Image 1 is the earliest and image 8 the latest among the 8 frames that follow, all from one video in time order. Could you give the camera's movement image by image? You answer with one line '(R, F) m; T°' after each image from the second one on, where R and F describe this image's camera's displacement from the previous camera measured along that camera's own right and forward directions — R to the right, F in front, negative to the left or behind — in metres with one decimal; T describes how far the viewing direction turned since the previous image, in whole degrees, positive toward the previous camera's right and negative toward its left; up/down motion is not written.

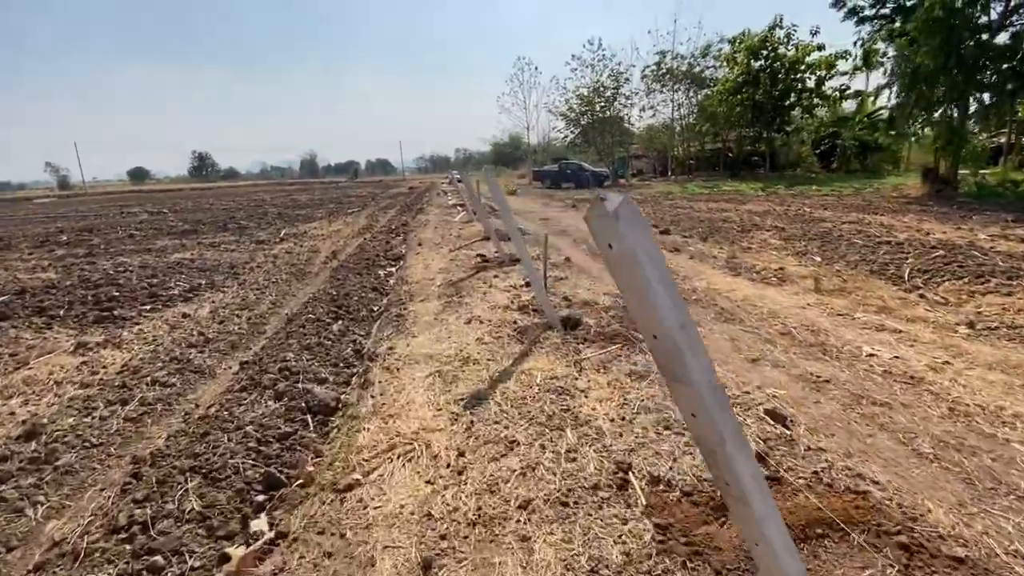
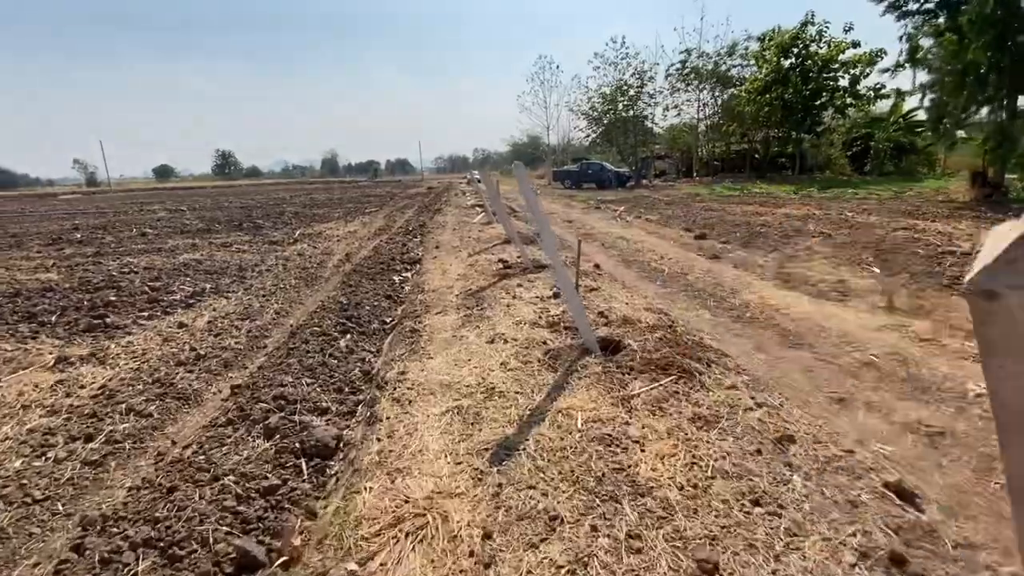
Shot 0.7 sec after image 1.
(-0.1, +0.7) m; -2°
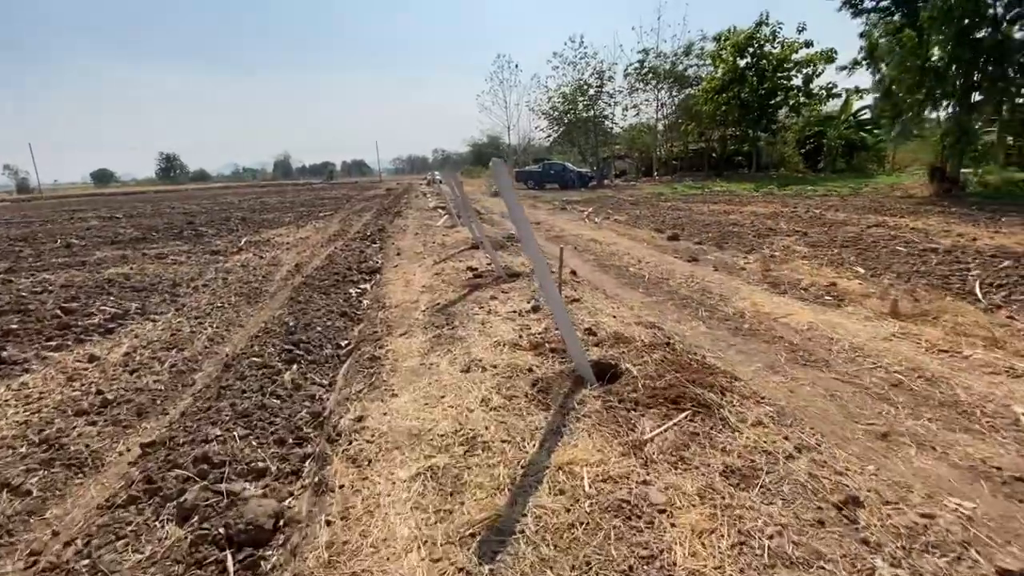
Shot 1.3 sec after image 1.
(-0.1, +0.7) m; +4°
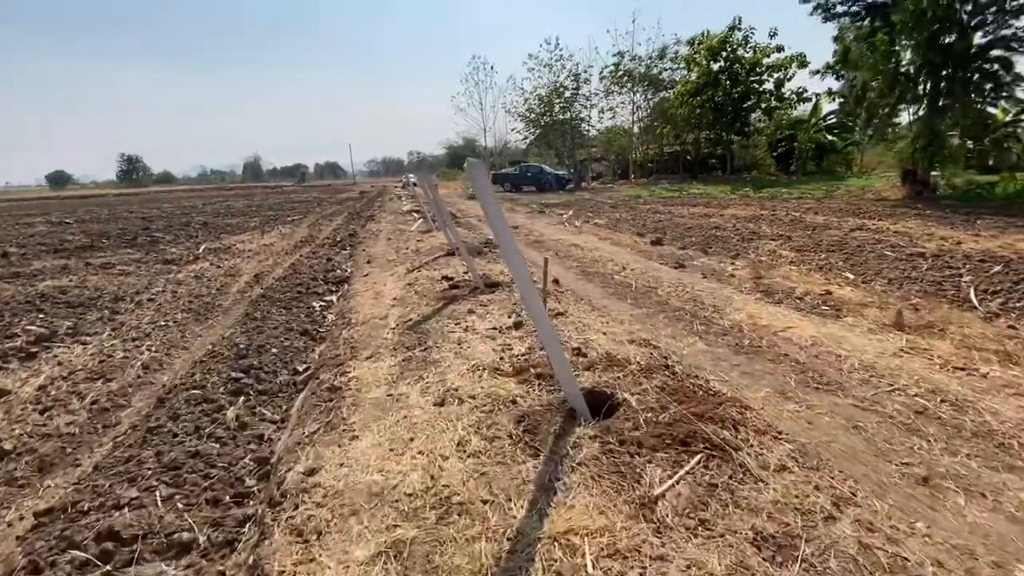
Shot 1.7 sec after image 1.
(0.0, +0.5) m; +3°
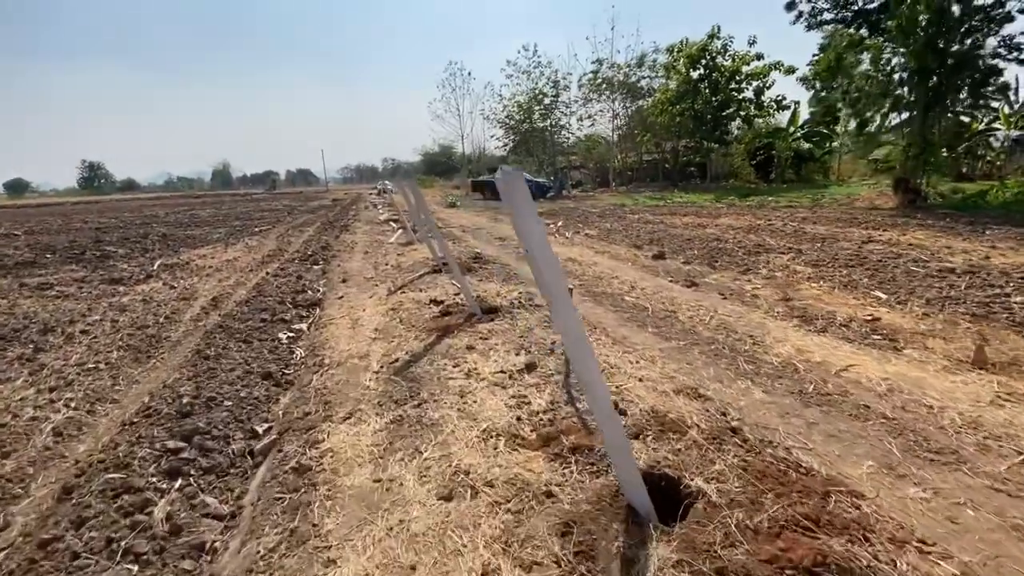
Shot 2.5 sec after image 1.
(-0.3, +0.9) m; +3°
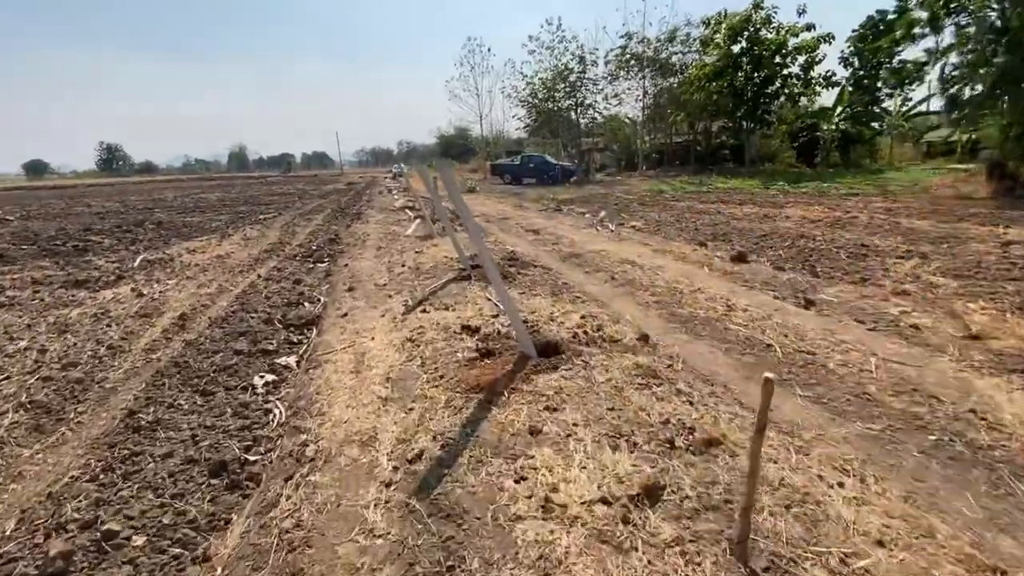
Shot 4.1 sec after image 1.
(-0.5, +1.9) m; -2°
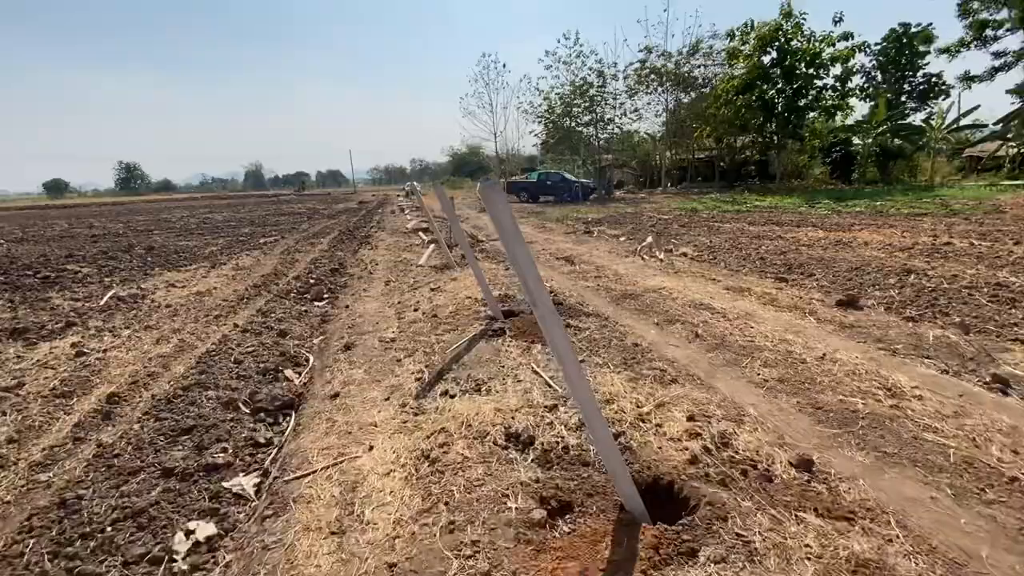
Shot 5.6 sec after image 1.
(-0.4, +1.7) m; -1°
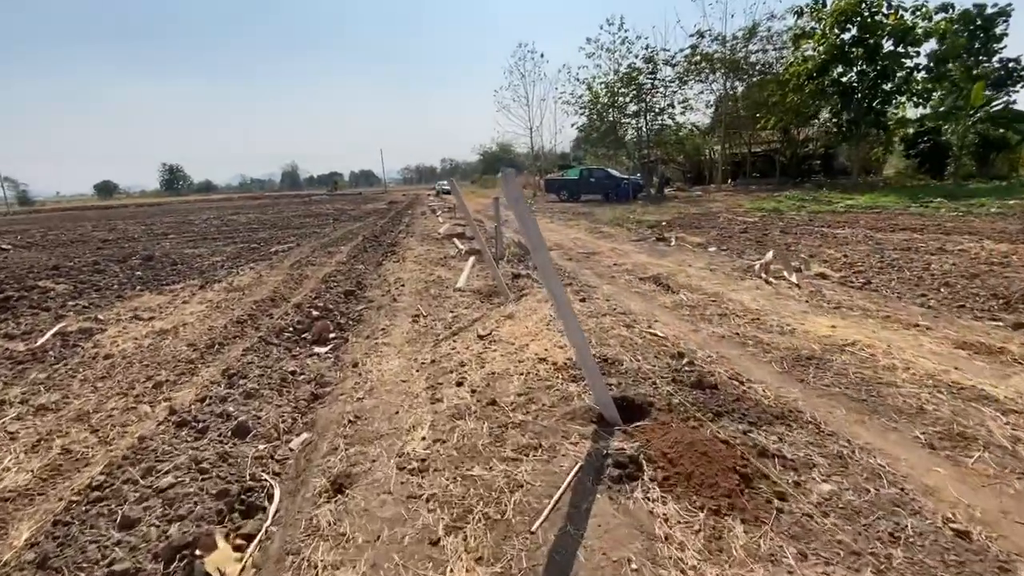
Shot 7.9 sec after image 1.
(-0.7, +2.7) m; -3°
